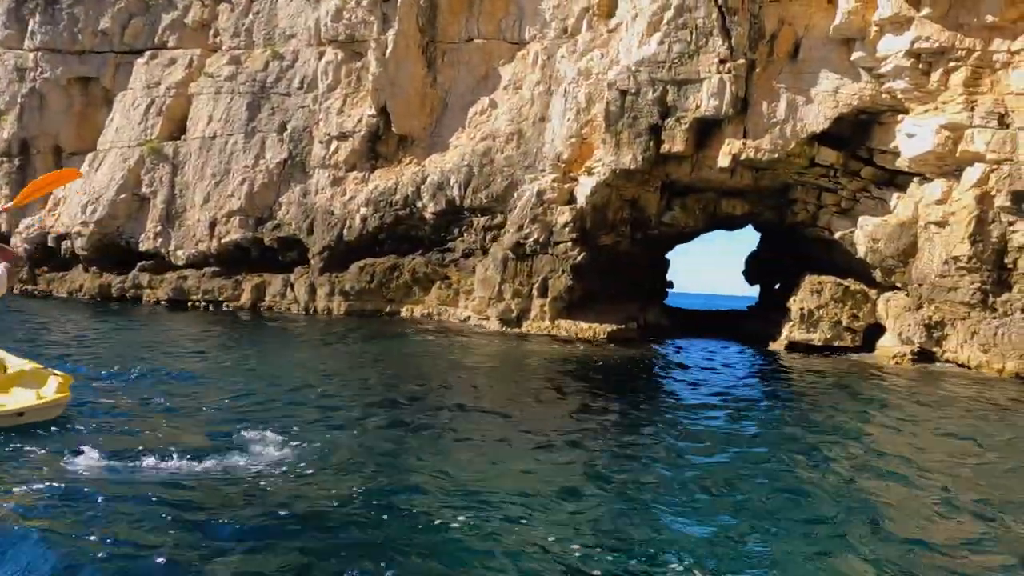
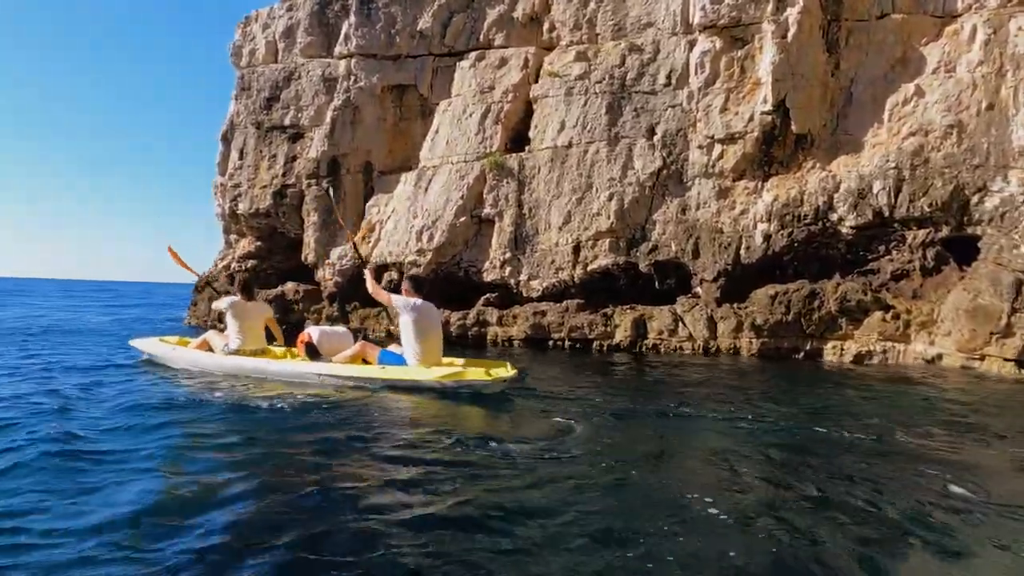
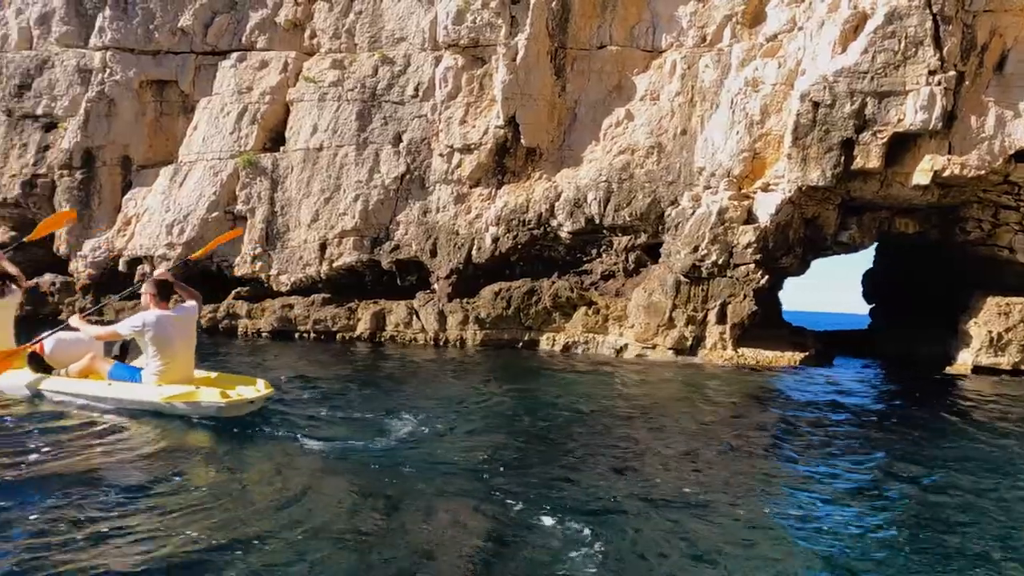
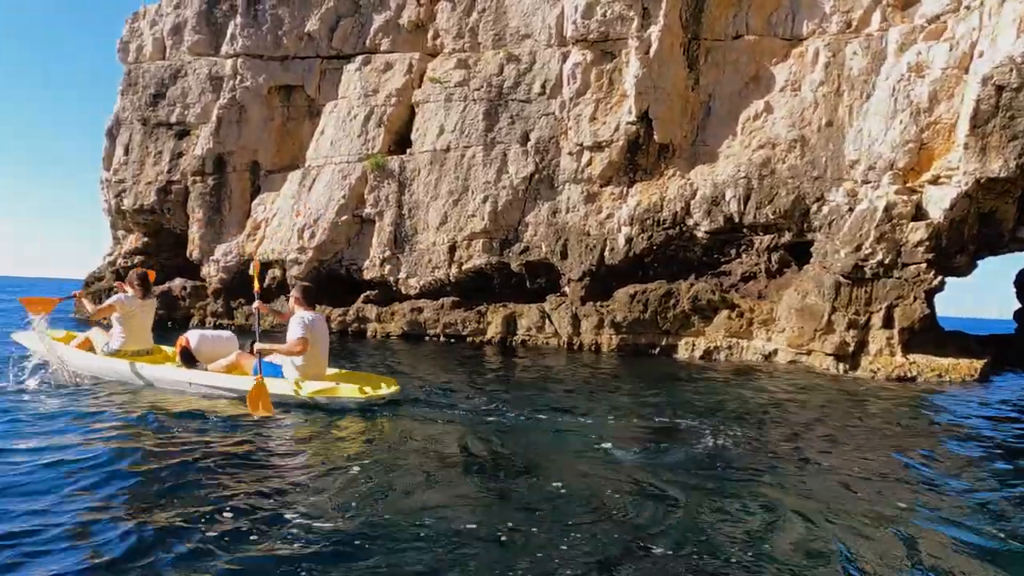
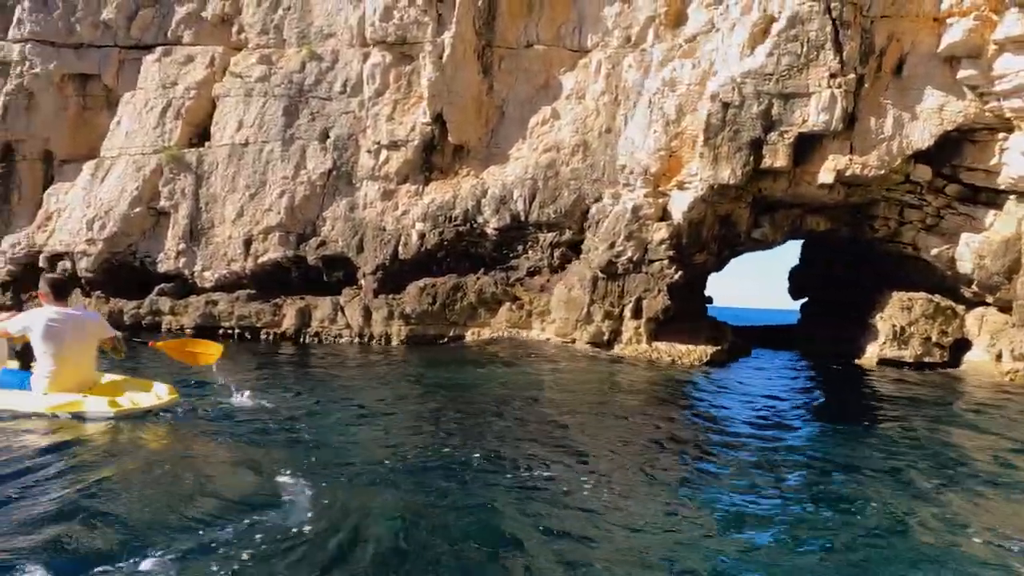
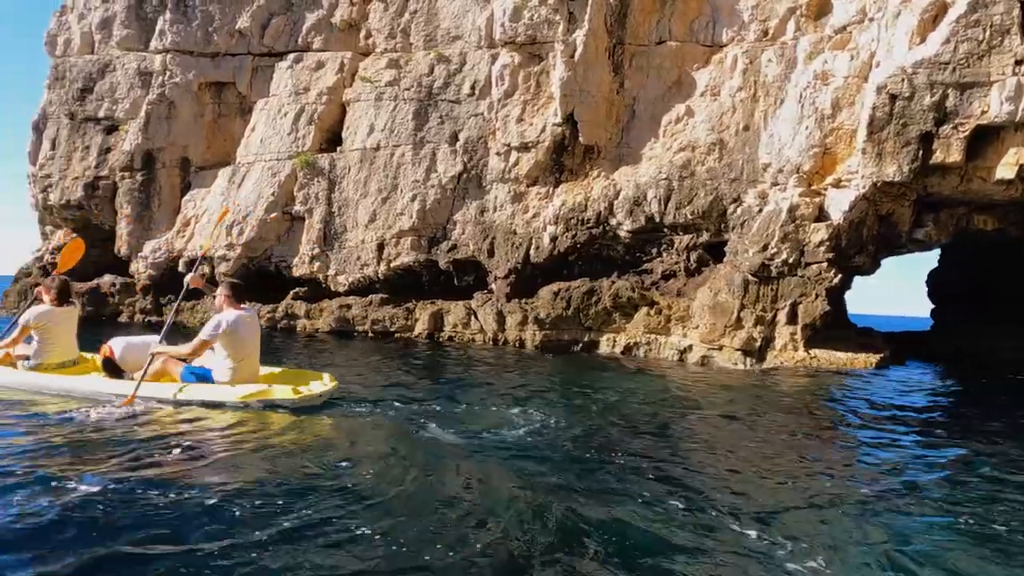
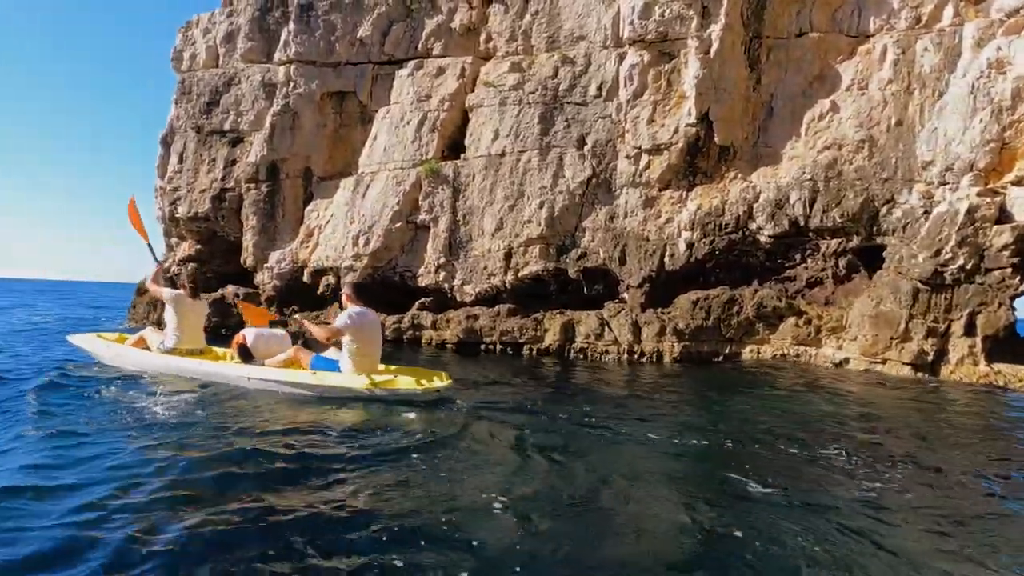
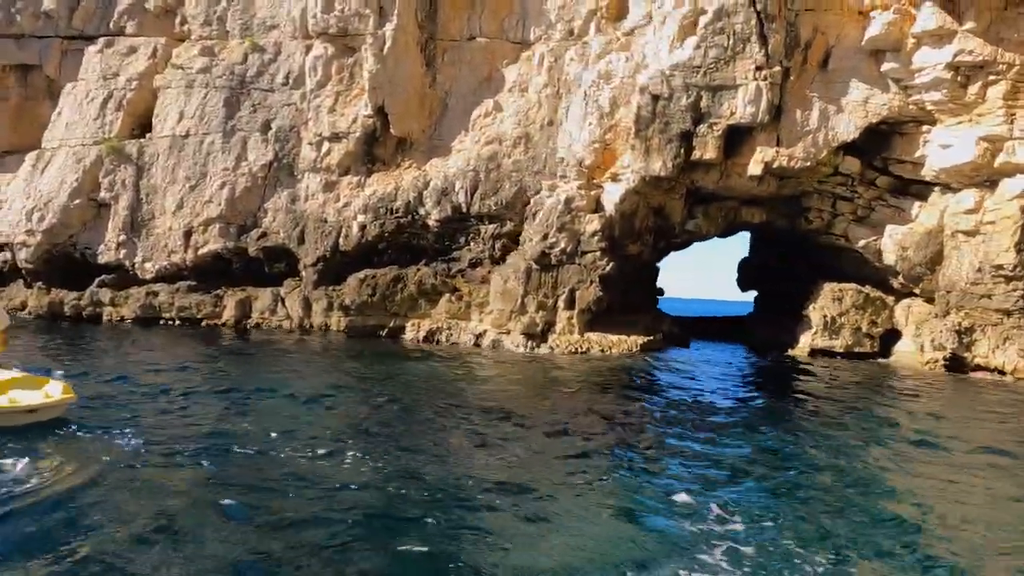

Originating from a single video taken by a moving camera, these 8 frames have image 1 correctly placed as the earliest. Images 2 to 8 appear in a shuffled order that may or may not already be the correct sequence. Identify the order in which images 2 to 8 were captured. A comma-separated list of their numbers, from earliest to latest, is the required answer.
8, 5, 3, 6, 4, 7, 2
